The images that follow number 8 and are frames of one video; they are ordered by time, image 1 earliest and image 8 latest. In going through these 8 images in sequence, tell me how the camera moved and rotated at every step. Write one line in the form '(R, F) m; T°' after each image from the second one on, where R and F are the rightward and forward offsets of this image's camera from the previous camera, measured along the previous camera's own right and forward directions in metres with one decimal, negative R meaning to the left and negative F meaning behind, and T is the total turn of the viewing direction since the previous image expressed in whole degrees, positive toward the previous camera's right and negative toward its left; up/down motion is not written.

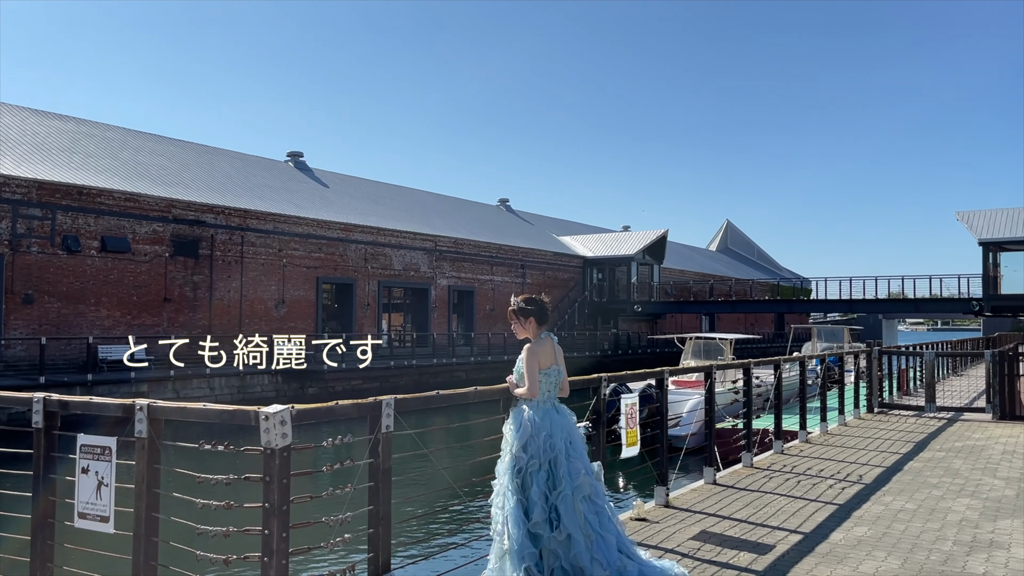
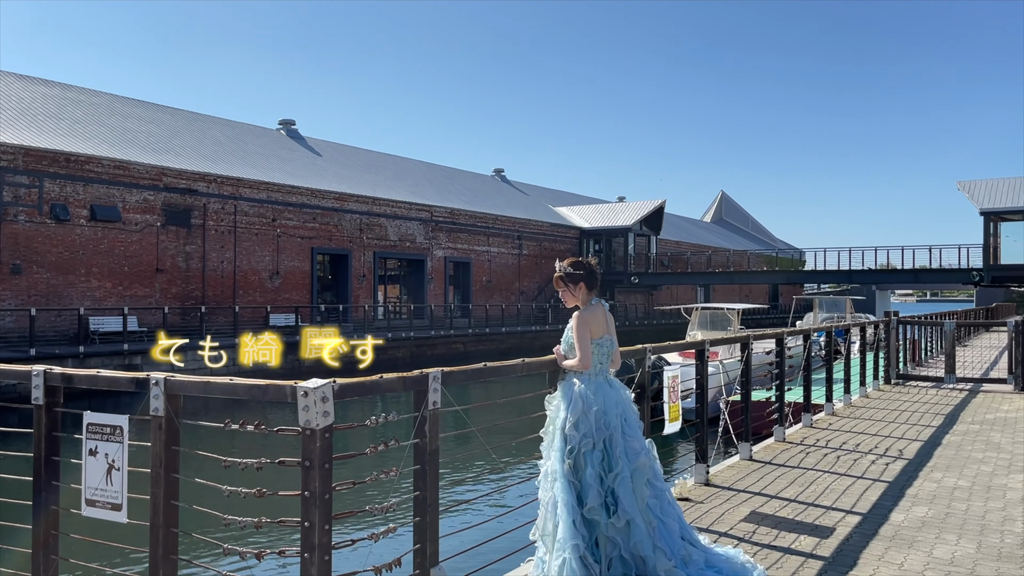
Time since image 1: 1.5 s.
(-0.3, +0.4) m; +1°
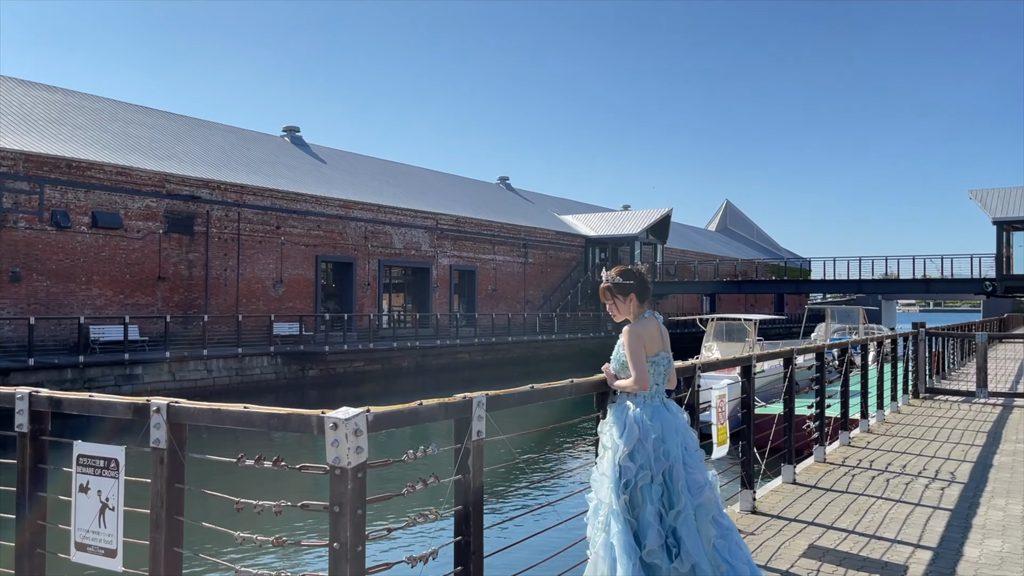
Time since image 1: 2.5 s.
(-0.2, +0.4) m; 0°
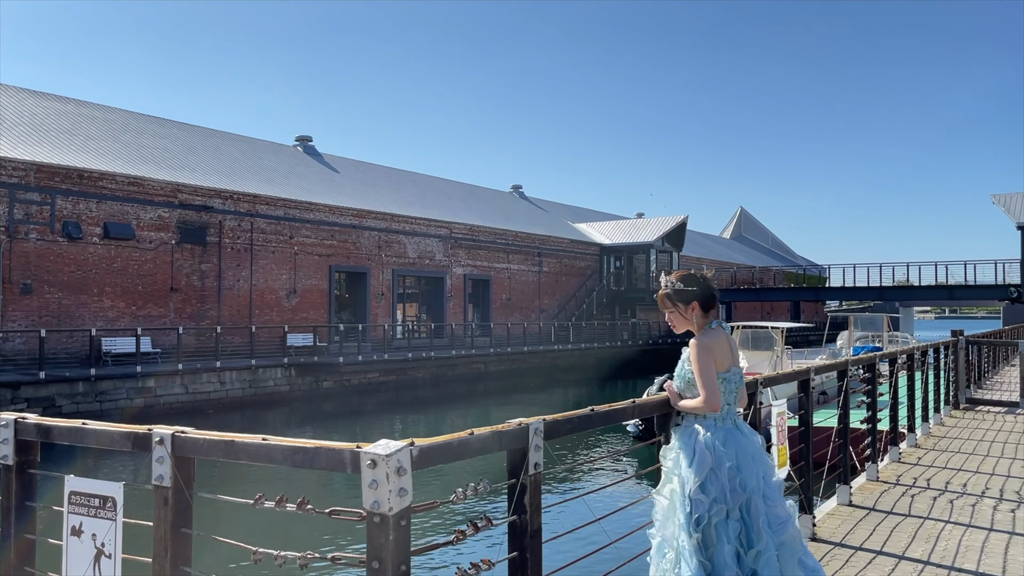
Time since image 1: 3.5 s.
(-0.1, +0.4) m; -1°
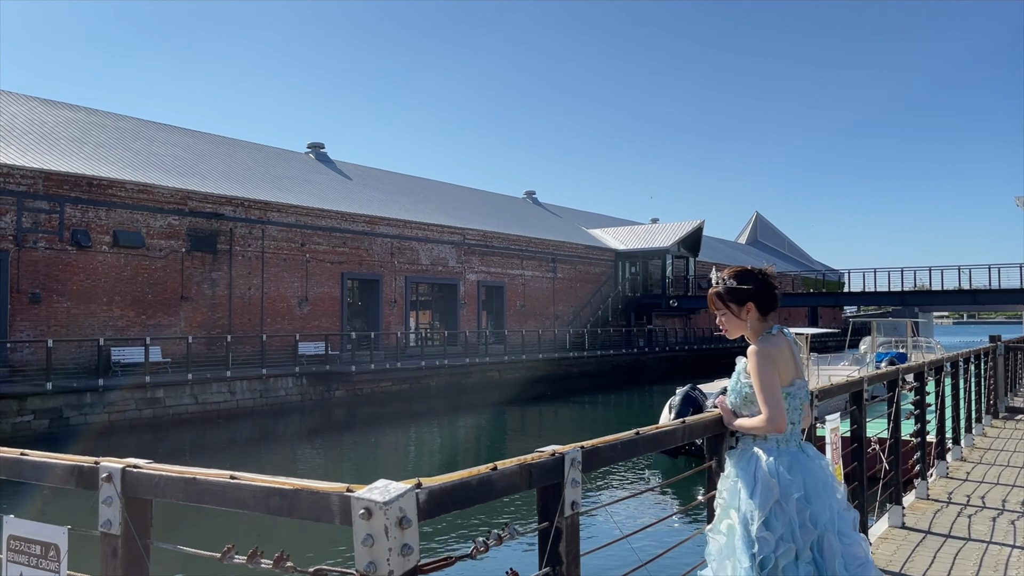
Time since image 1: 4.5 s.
(0.0, +0.4) m; -1°
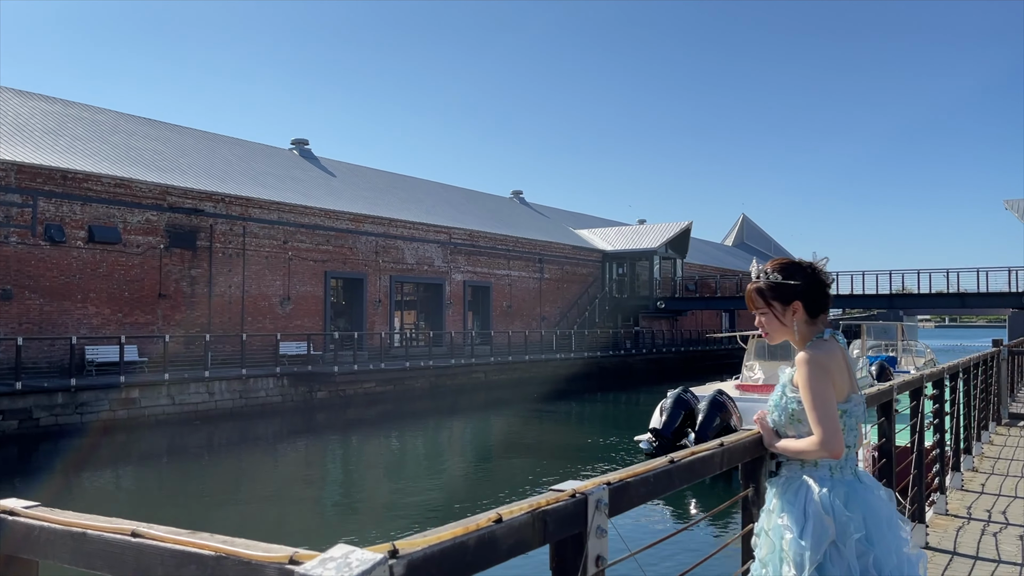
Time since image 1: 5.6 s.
(0.0, +0.4) m; +1°
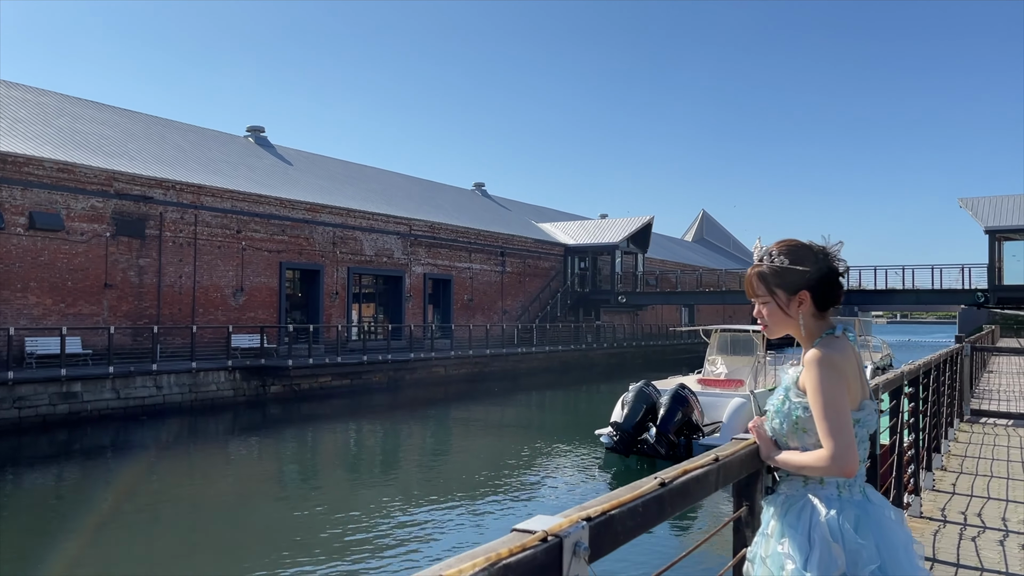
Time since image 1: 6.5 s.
(0.0, +0.3) m; +3°
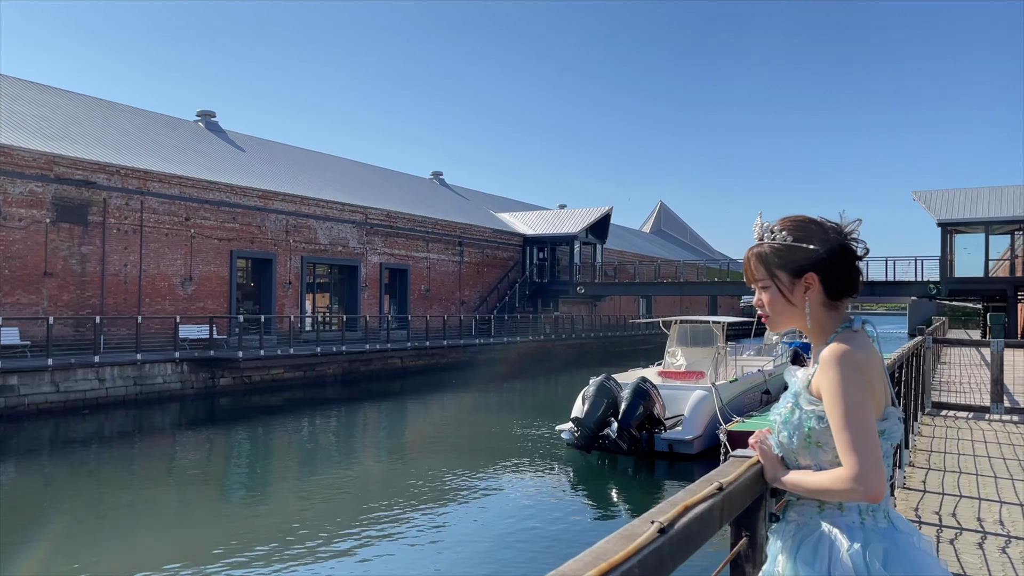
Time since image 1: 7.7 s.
(0.0, +0.3) m; +3°
